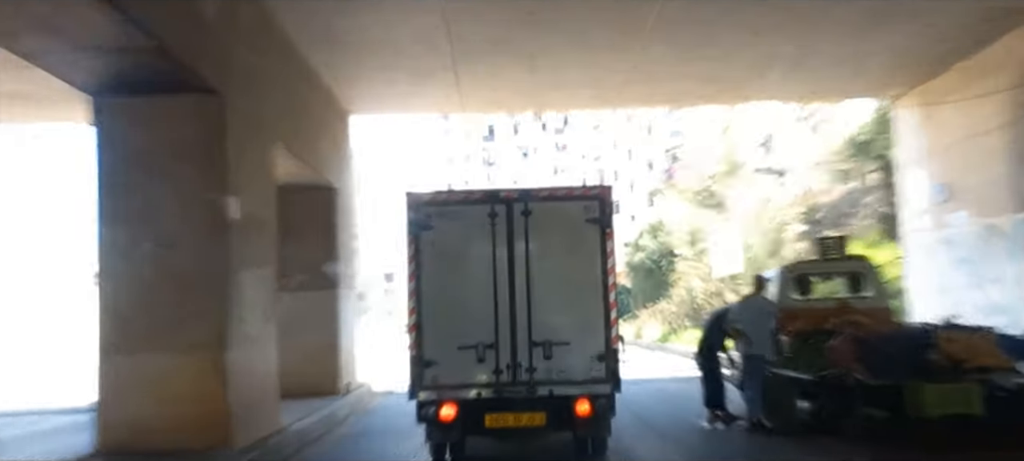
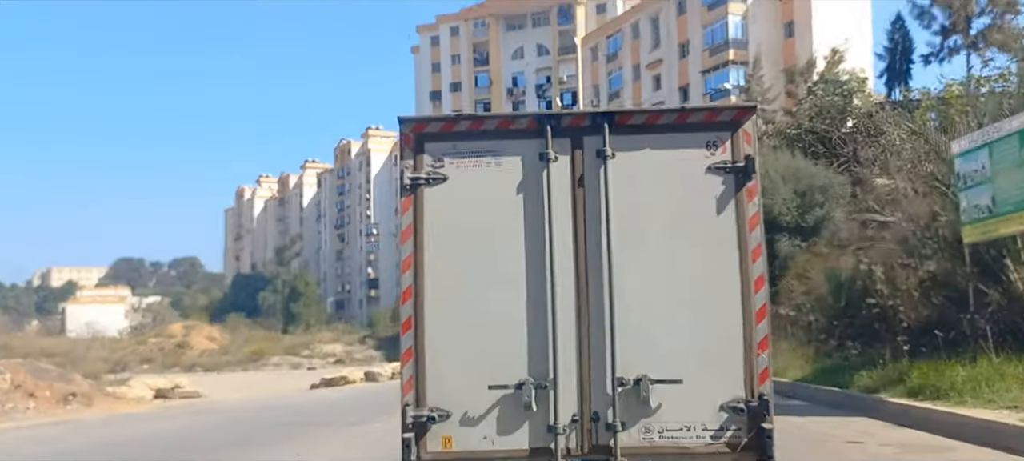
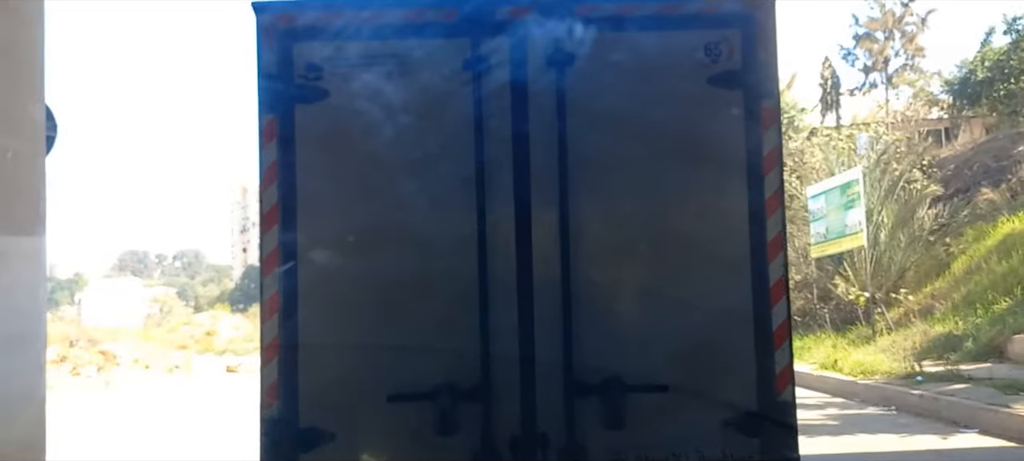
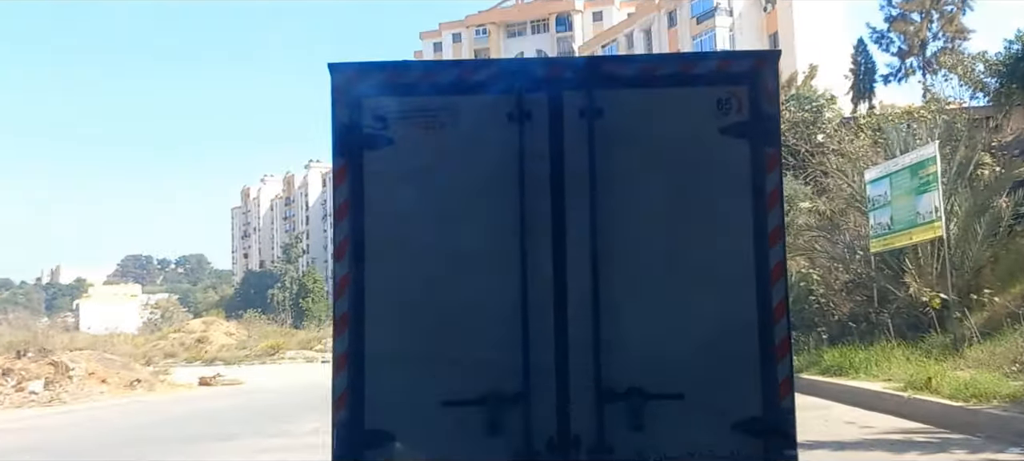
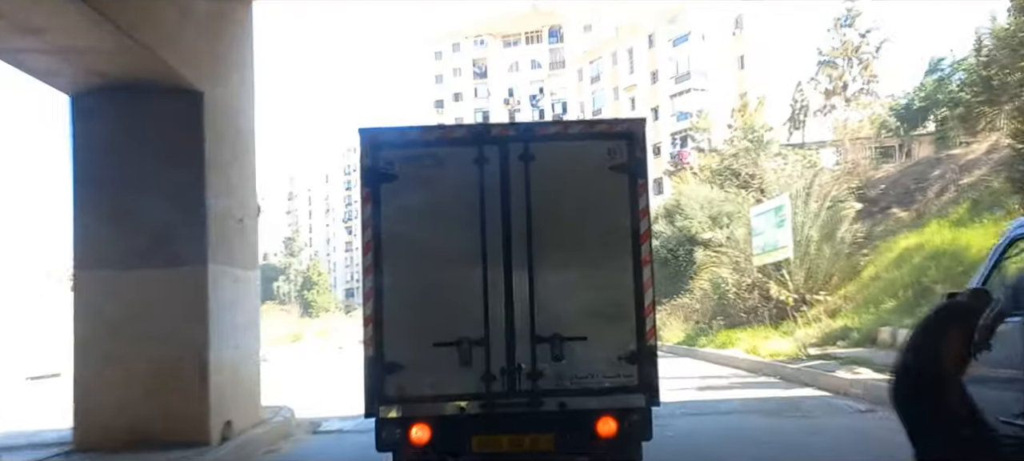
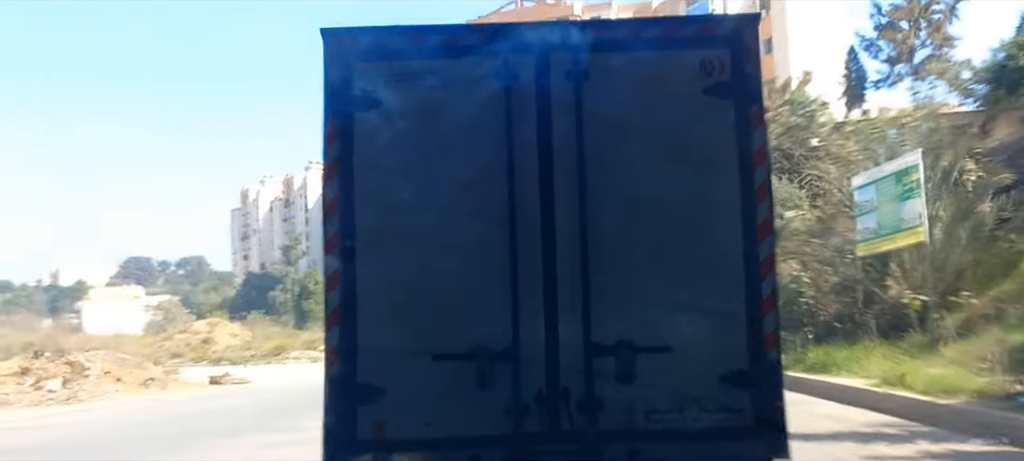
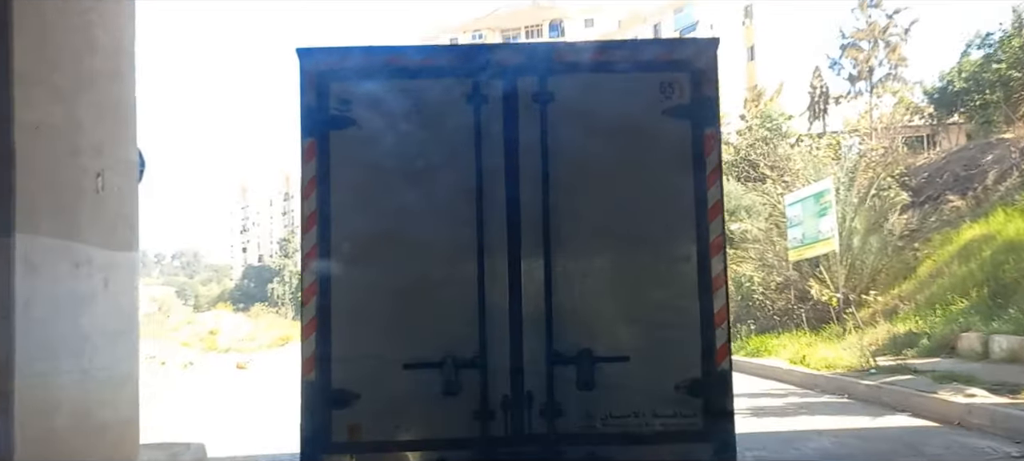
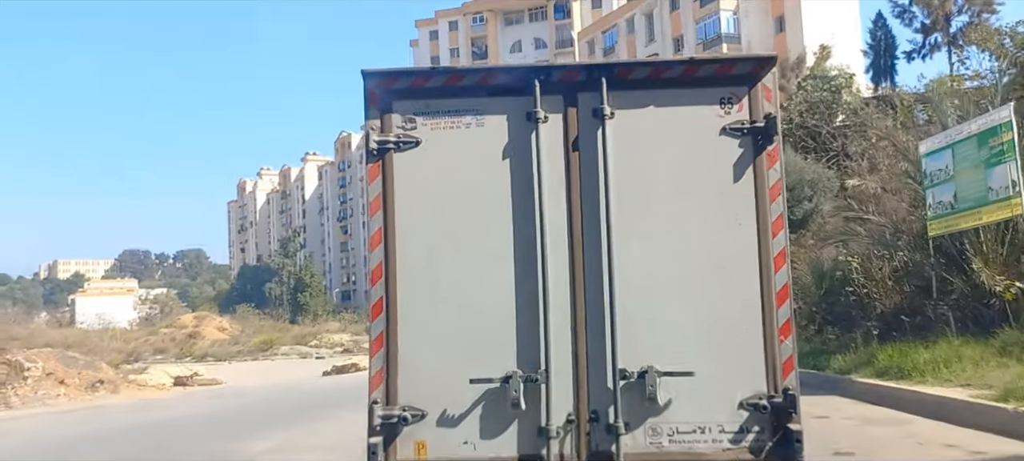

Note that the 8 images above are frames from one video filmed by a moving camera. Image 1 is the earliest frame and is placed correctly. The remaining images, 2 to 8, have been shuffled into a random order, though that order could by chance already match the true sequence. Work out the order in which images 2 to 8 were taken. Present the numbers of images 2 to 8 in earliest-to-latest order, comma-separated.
5, 7, 3, 6, 4, 8, 2
